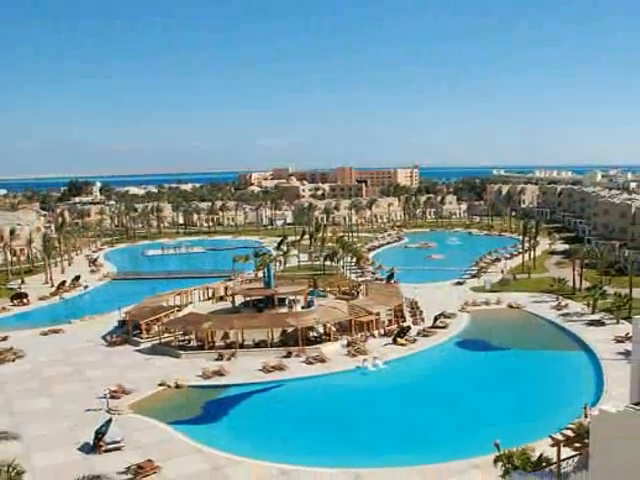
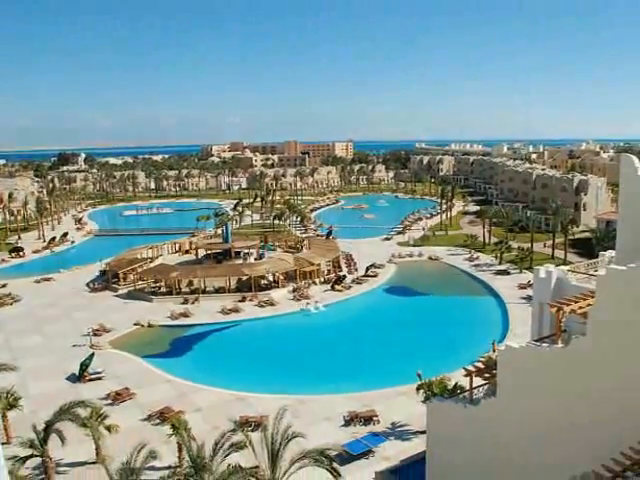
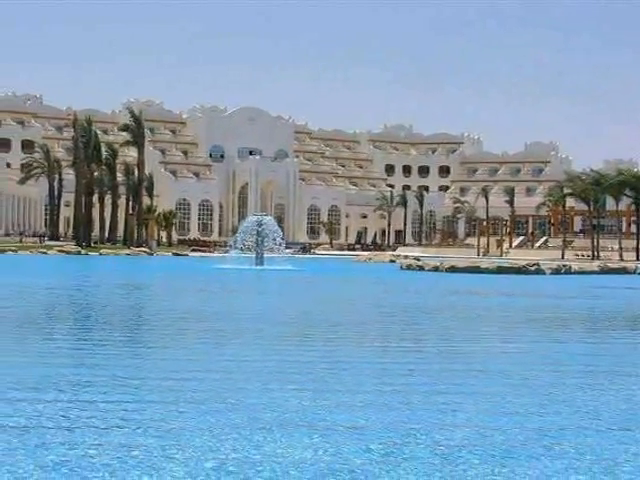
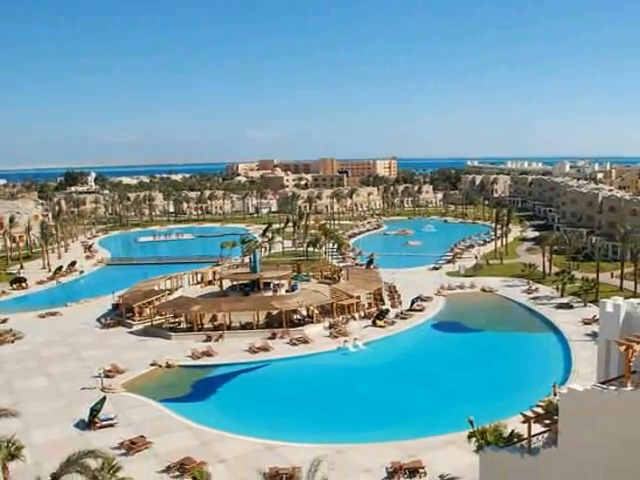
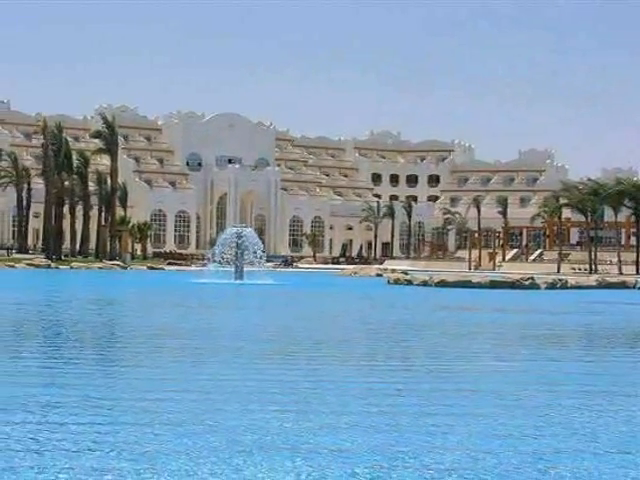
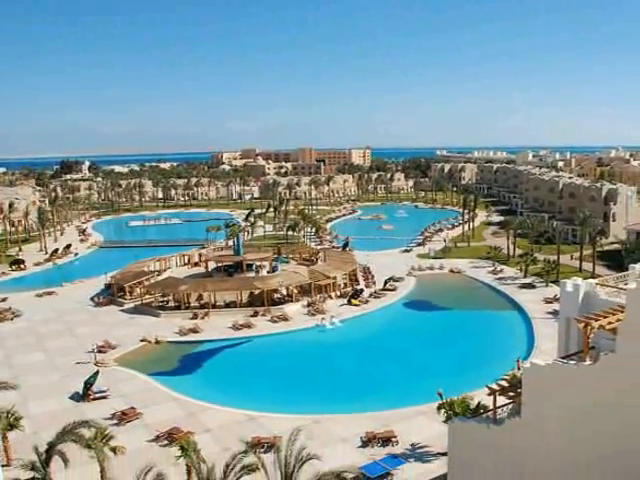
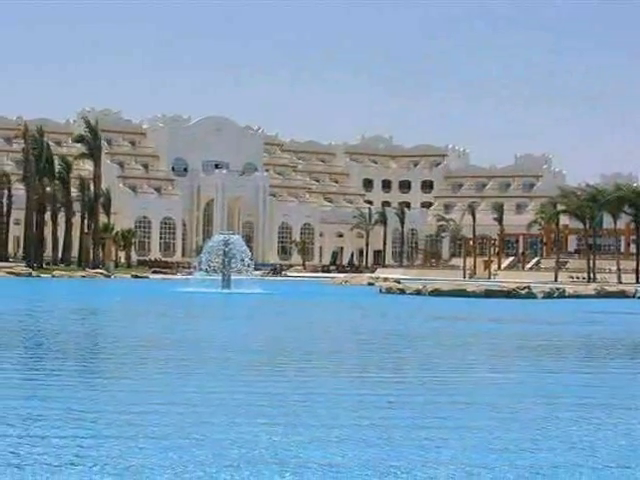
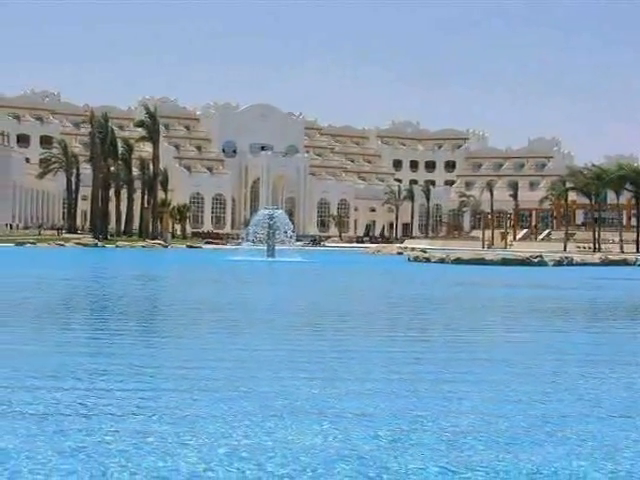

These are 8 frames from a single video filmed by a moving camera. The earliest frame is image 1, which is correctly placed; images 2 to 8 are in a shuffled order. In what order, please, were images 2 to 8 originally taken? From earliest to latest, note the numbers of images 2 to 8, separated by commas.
4, 6, 2, 7, 5, 3, 8
